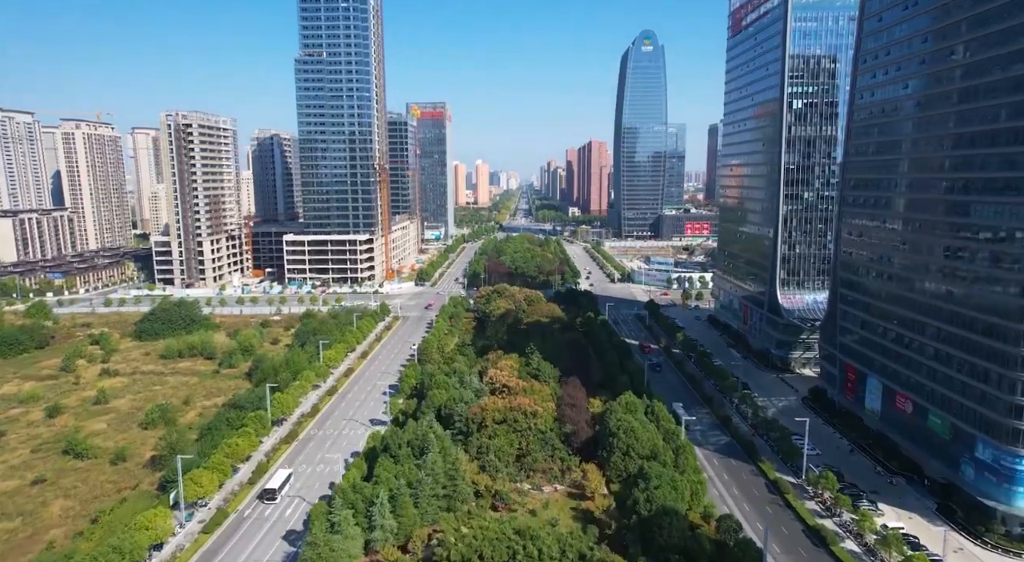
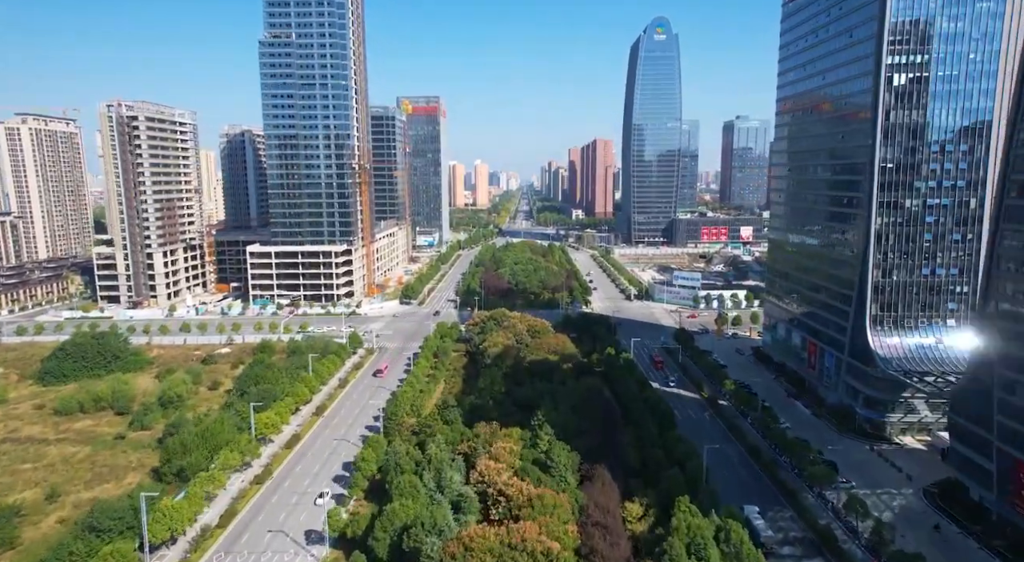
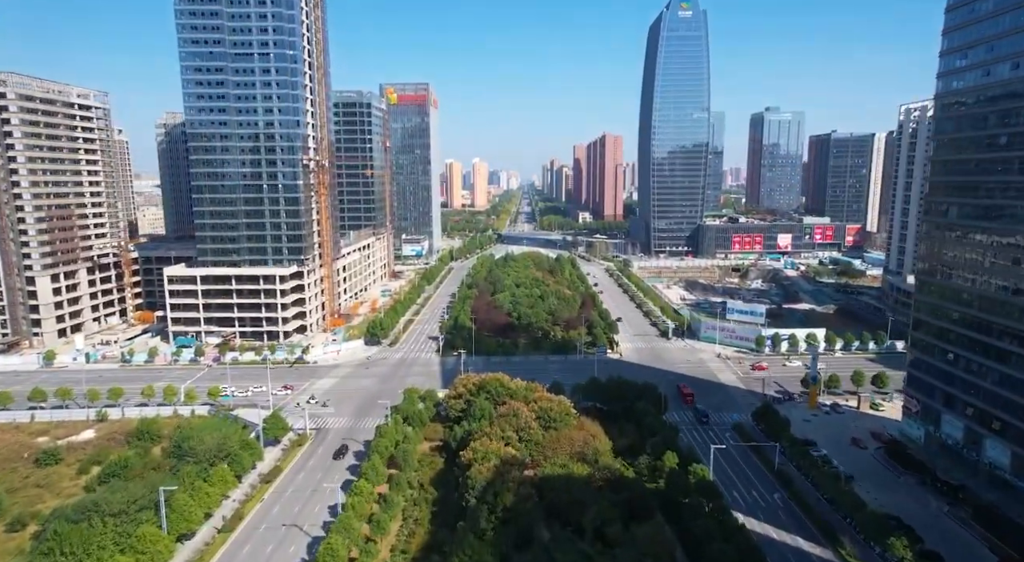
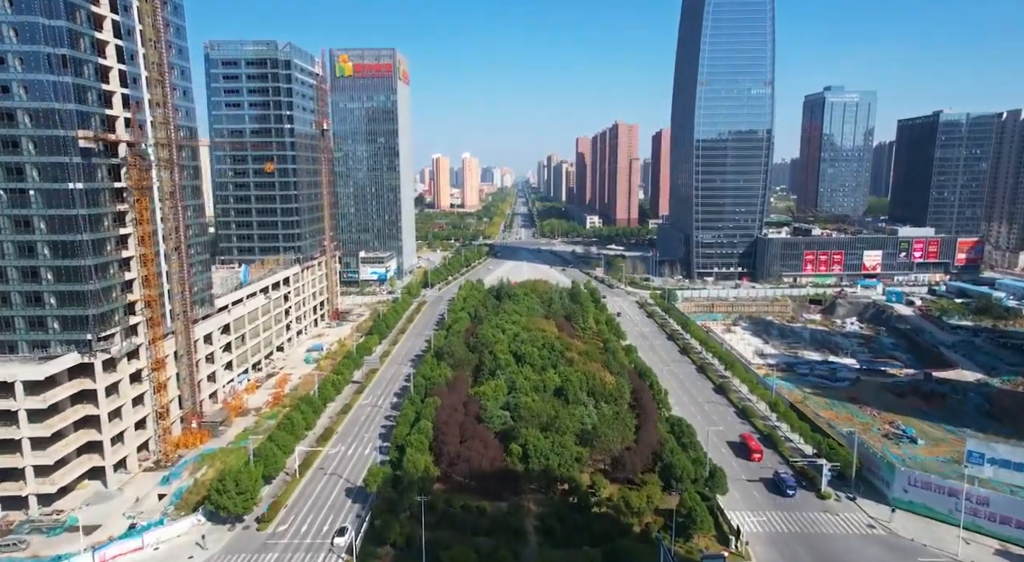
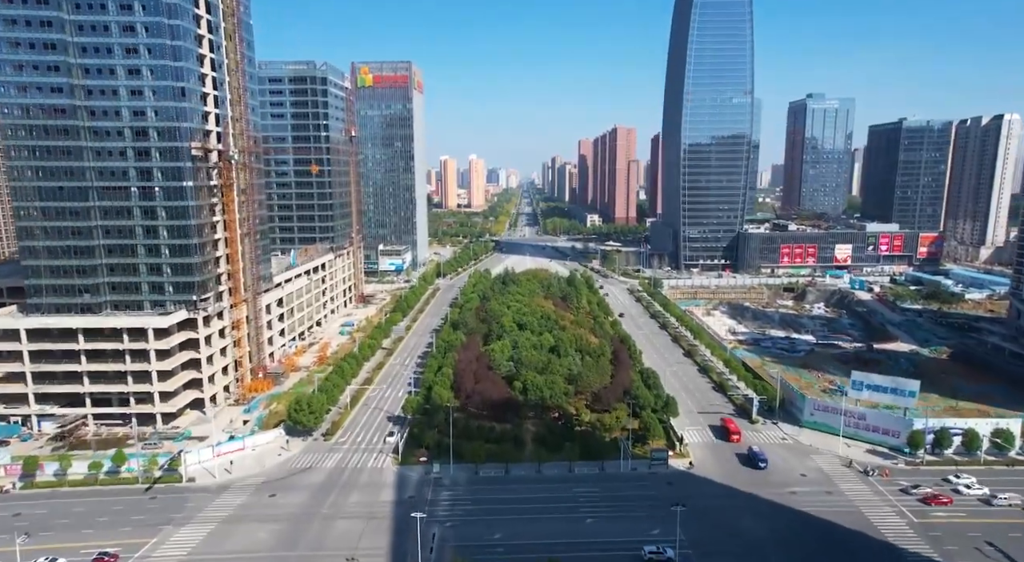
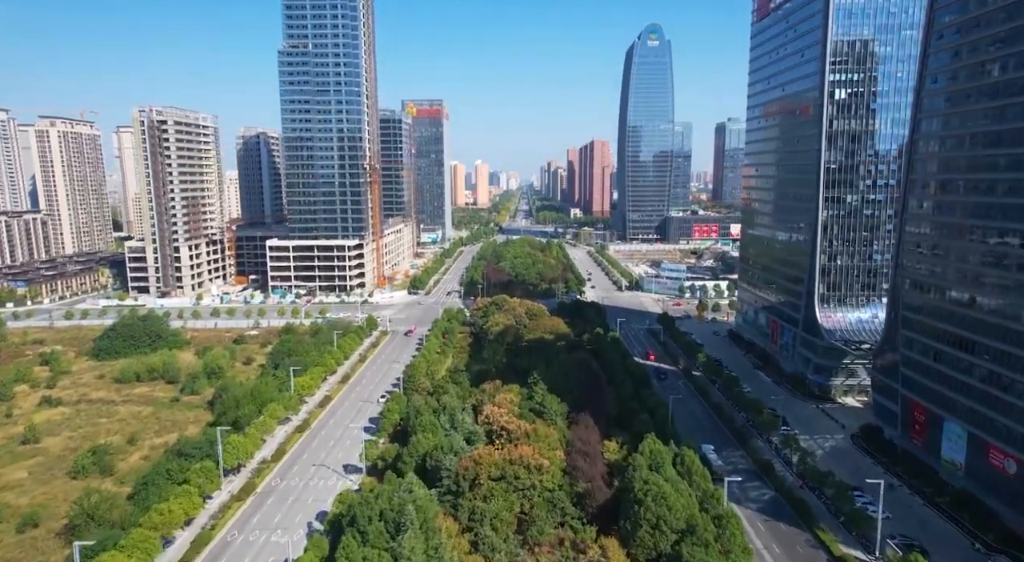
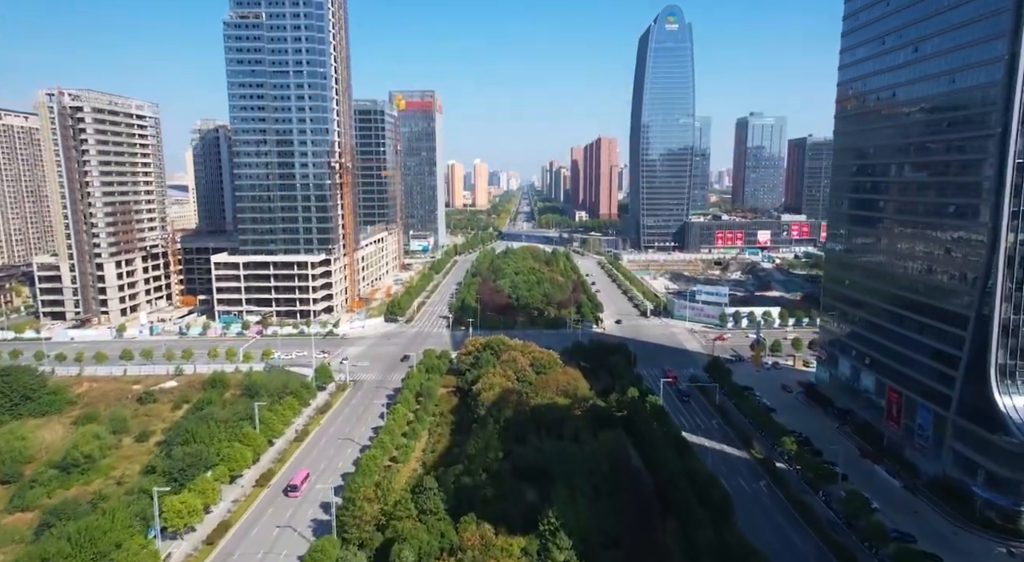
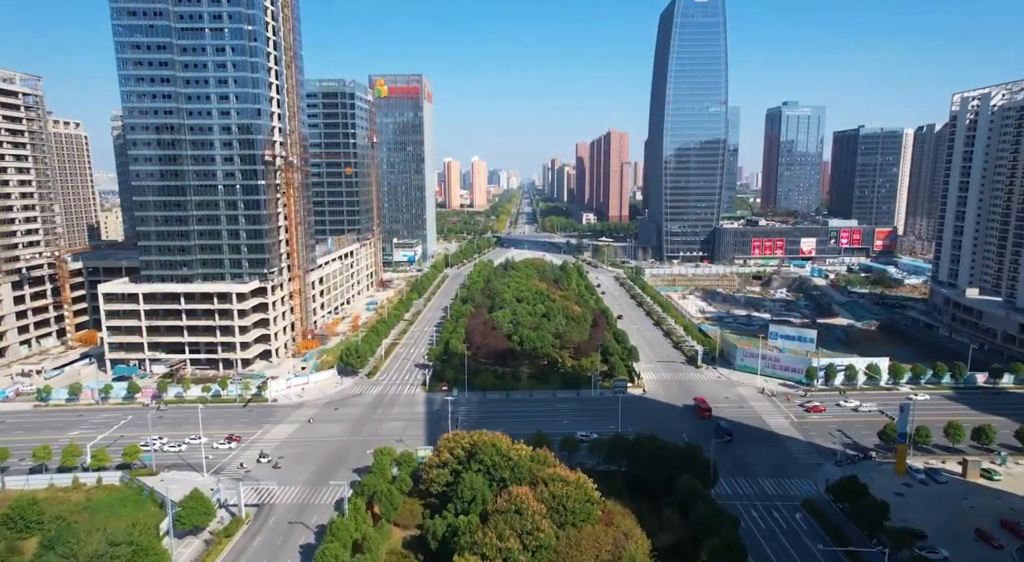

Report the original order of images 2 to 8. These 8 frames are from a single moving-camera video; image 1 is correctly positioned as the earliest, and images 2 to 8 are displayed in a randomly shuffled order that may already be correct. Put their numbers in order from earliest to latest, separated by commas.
6, 2, 7, 3, 8, 5, 4
